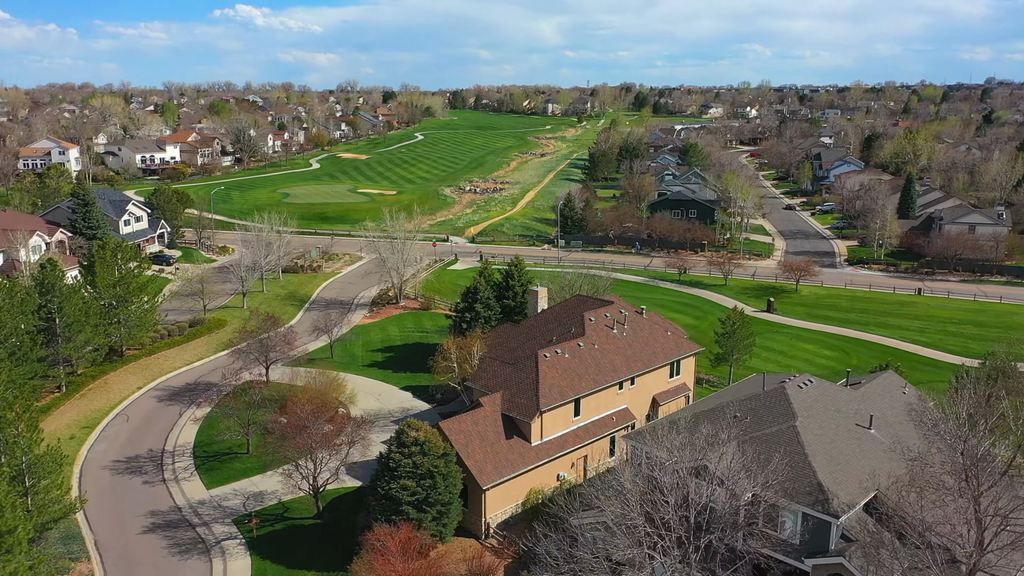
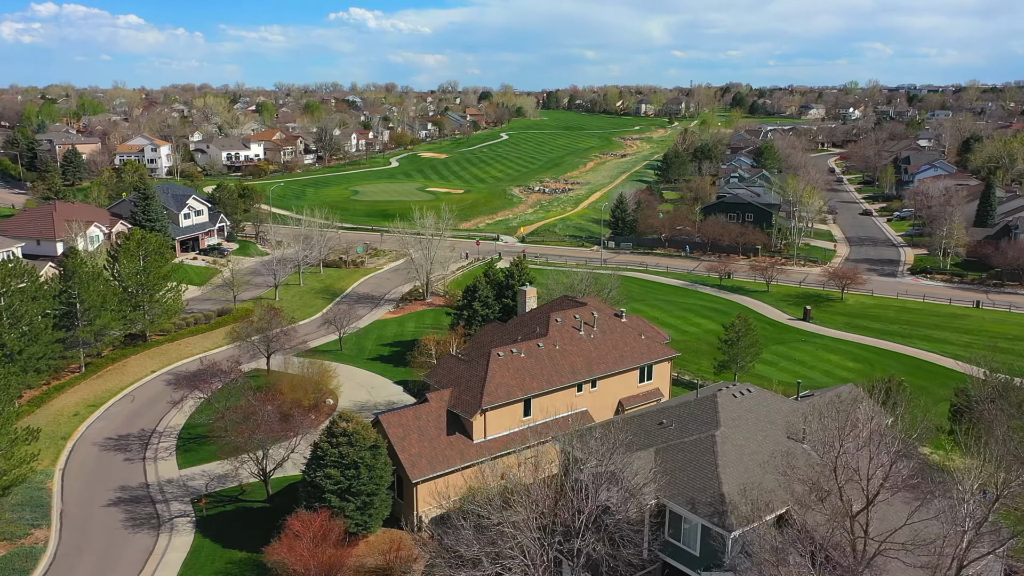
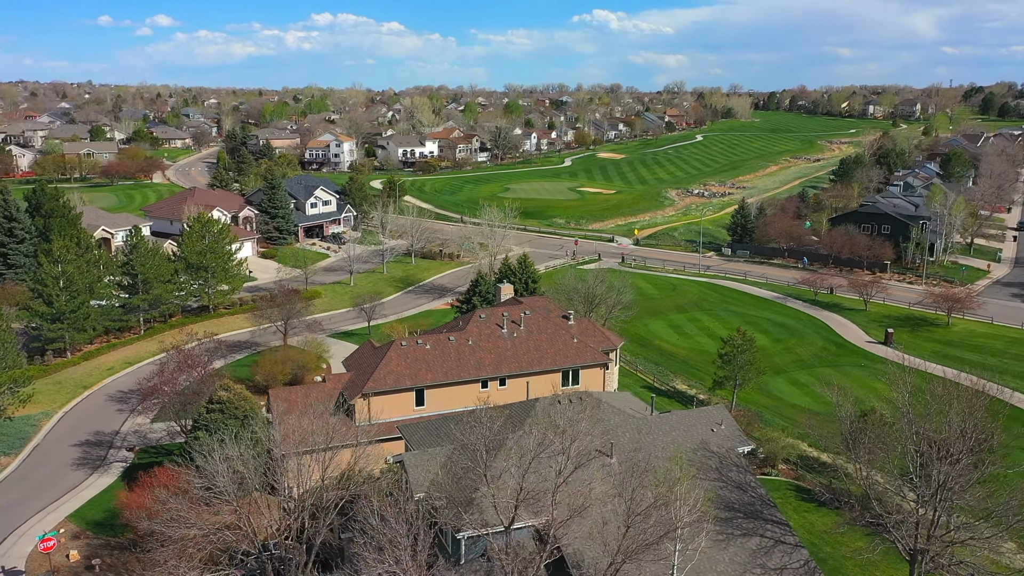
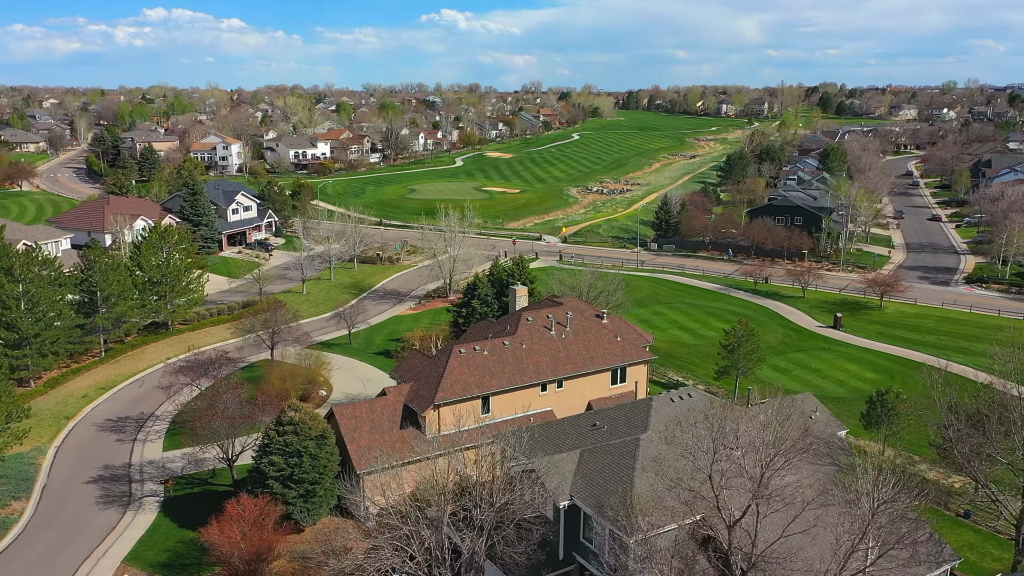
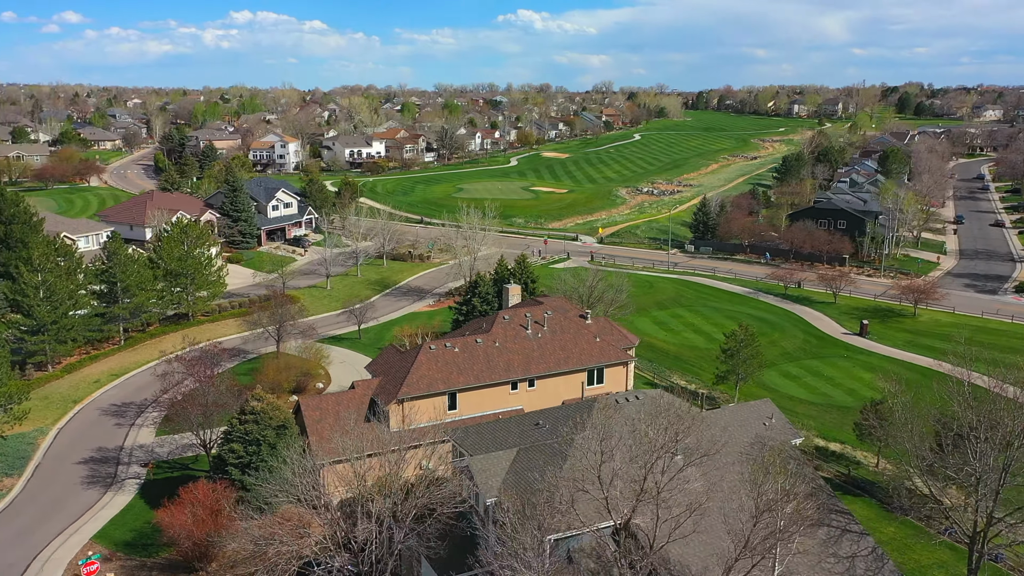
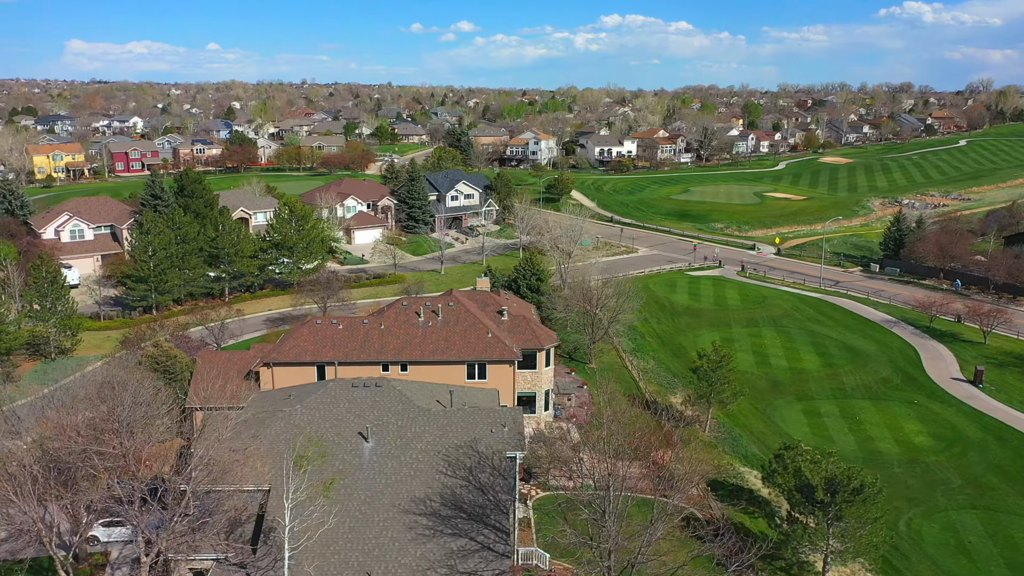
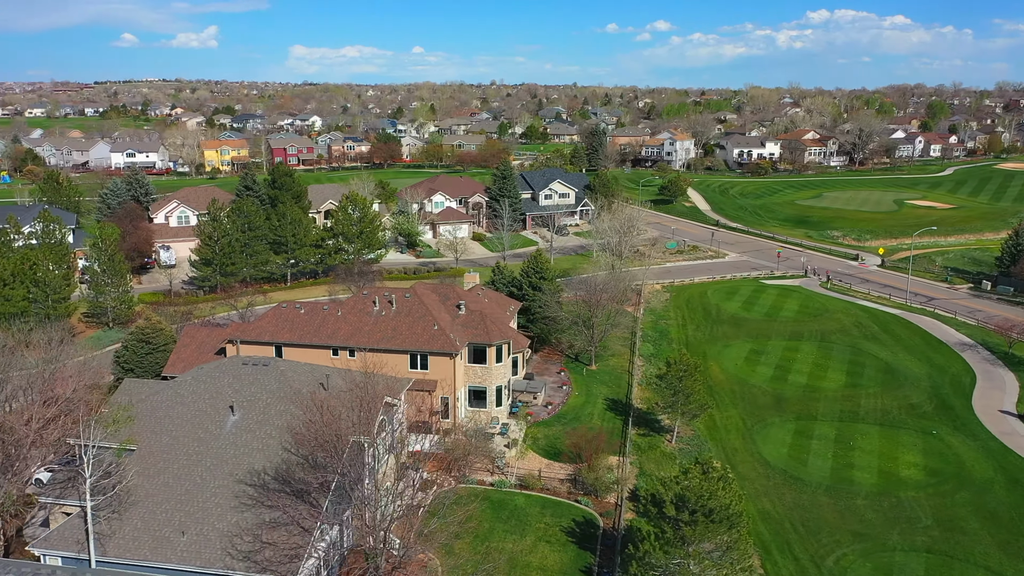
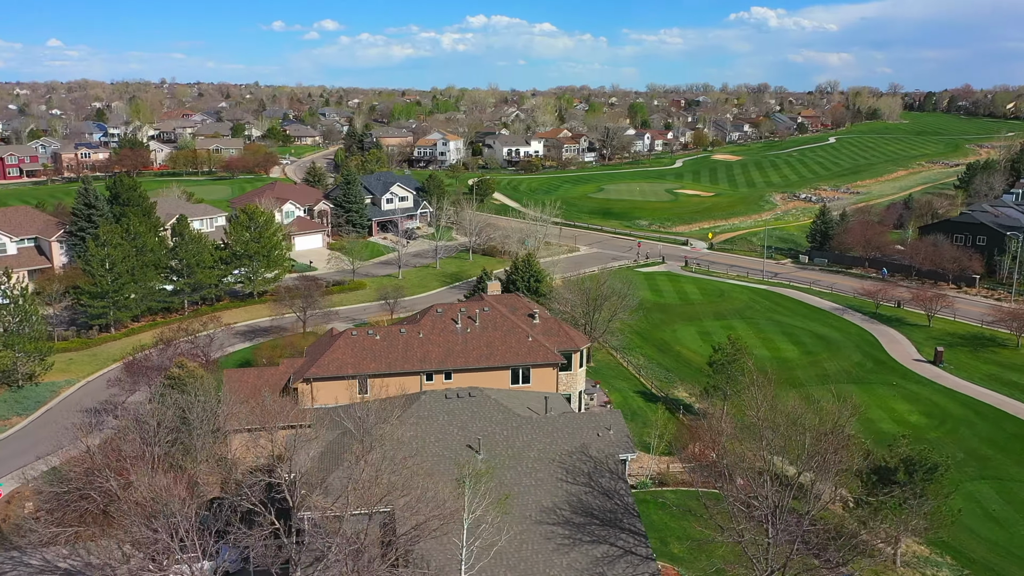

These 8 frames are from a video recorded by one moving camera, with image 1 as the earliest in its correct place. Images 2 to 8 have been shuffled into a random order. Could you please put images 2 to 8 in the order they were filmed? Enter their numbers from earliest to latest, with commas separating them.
2, 4, 5, 3, 8, 6, 7
